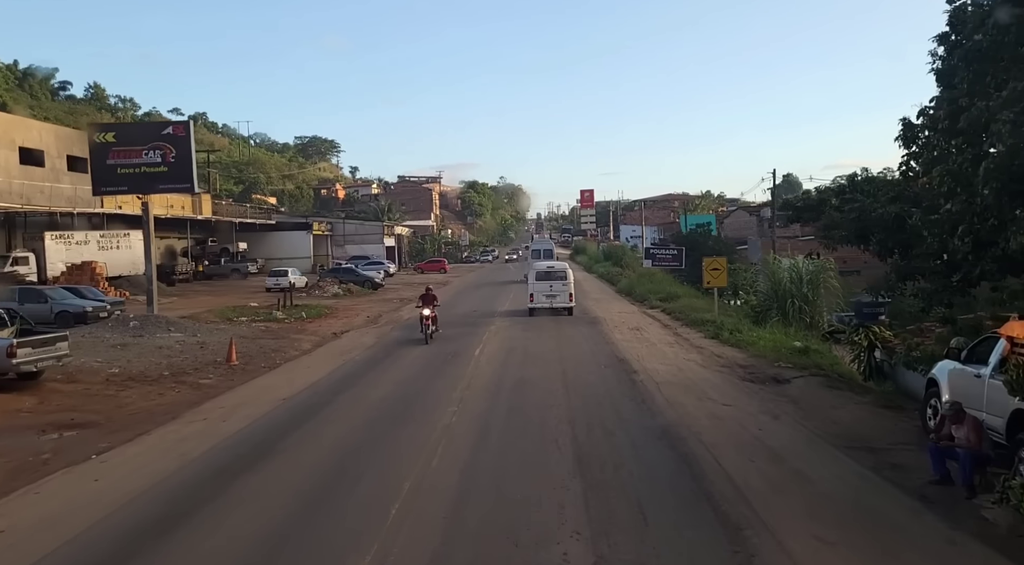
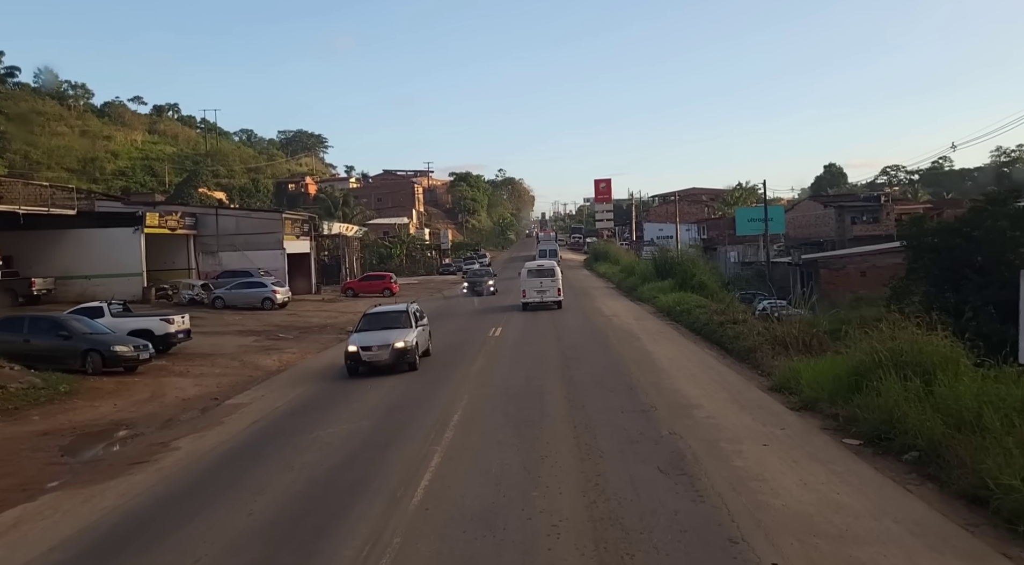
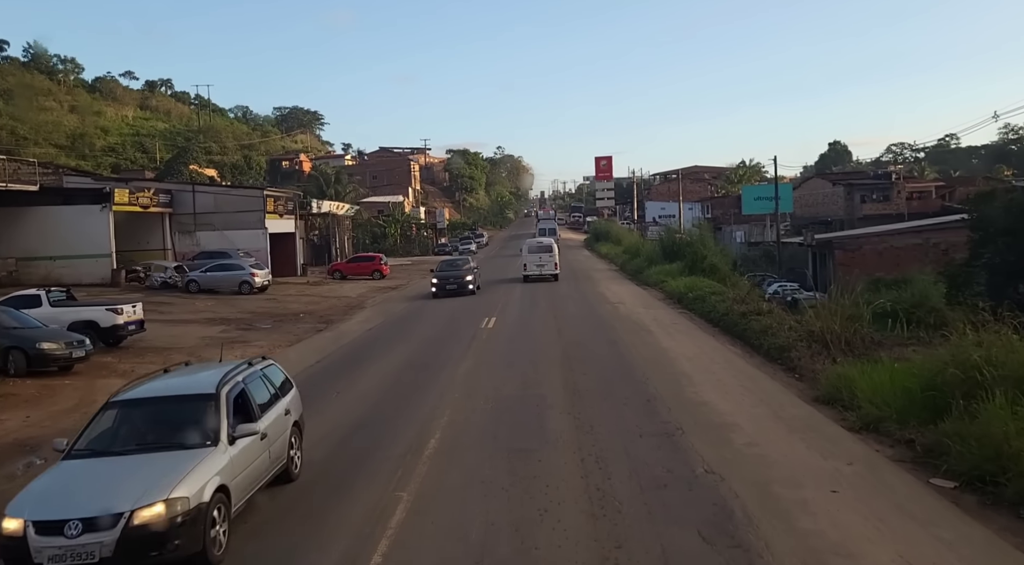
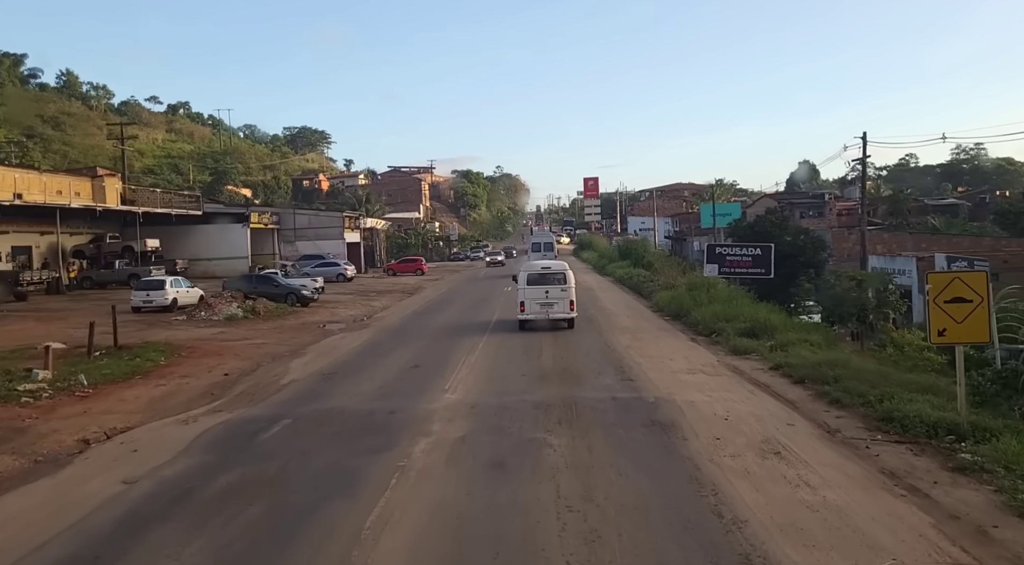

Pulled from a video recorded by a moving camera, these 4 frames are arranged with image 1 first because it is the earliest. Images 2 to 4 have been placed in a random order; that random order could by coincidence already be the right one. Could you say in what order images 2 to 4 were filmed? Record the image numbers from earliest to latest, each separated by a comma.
4, 2, 3
